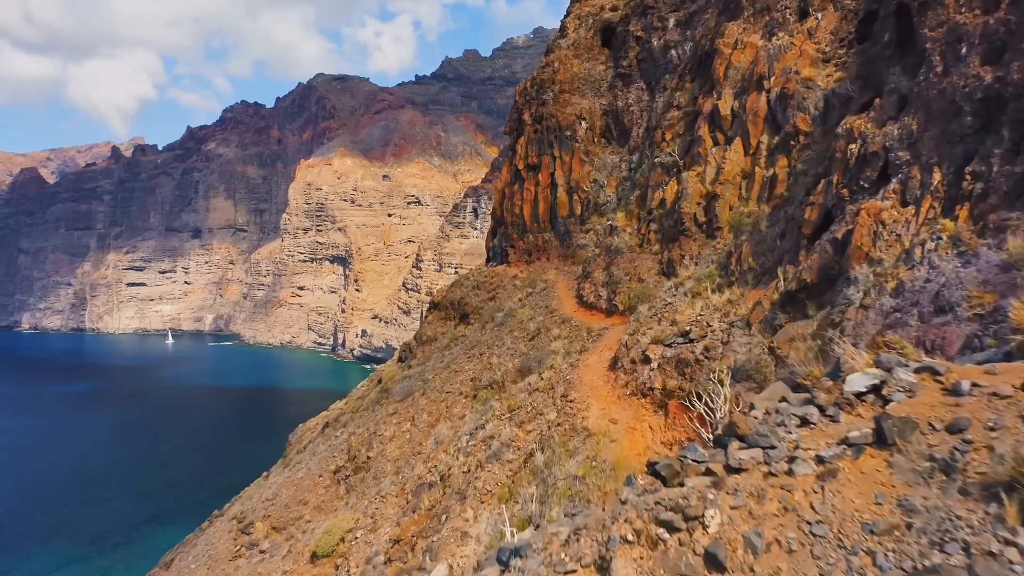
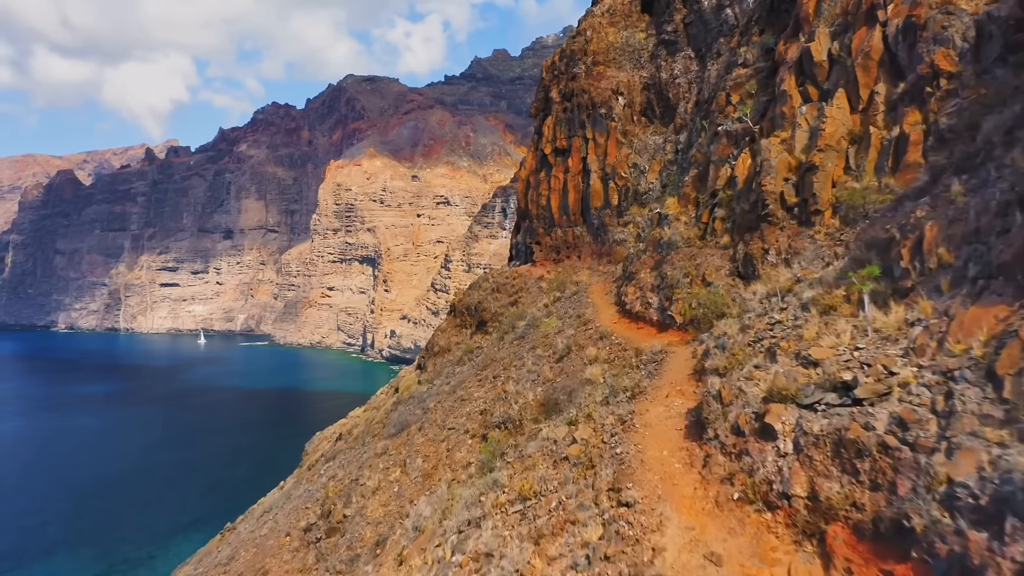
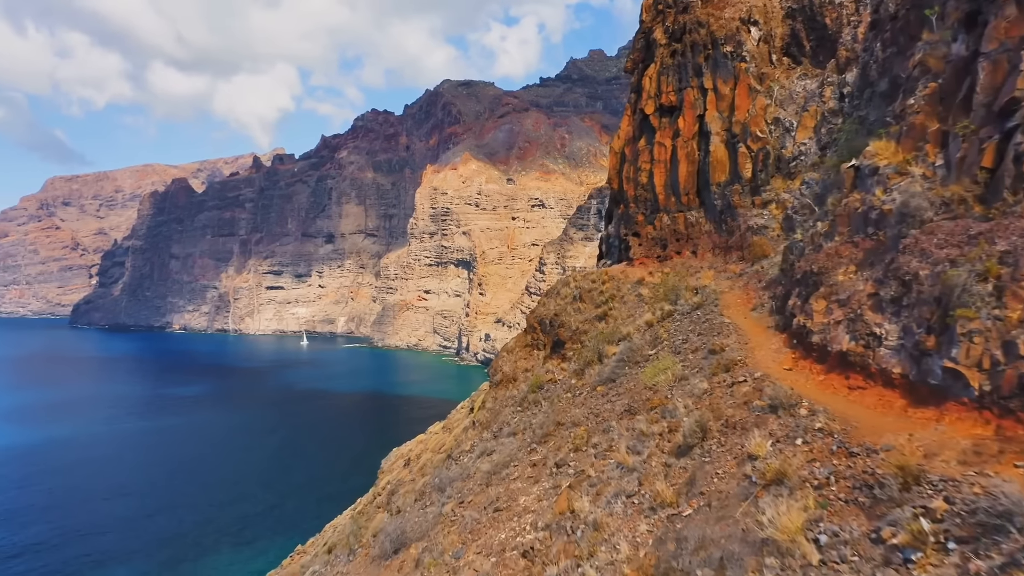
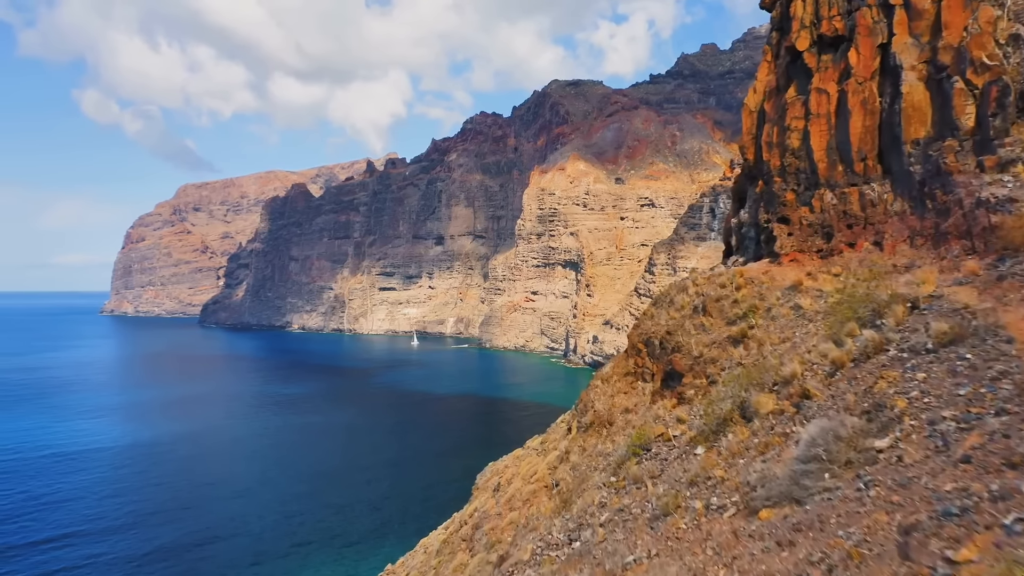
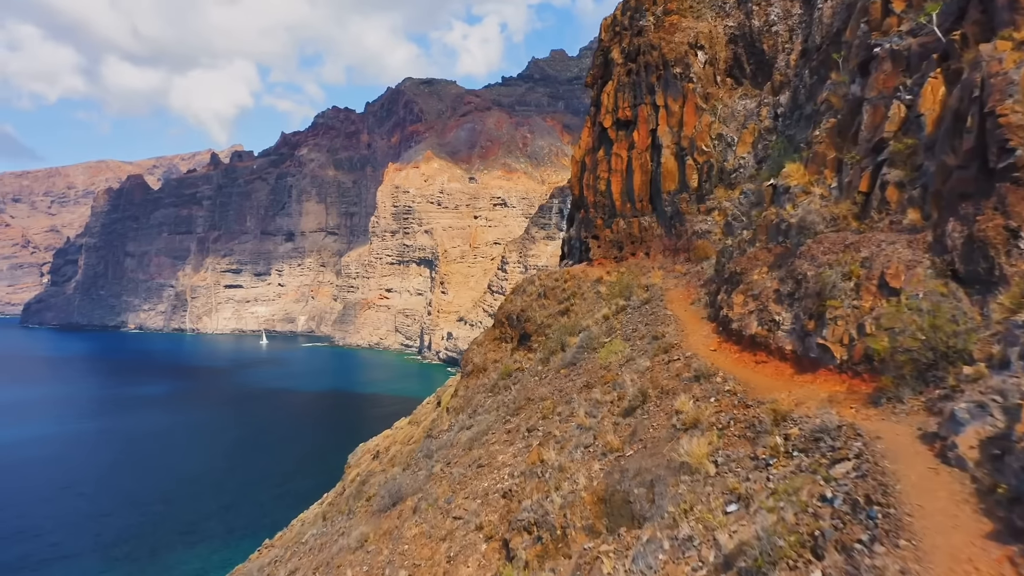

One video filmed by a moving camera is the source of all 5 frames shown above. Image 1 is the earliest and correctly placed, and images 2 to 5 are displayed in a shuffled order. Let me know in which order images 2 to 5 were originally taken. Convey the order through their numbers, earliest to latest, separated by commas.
2, 5, 3, 4
